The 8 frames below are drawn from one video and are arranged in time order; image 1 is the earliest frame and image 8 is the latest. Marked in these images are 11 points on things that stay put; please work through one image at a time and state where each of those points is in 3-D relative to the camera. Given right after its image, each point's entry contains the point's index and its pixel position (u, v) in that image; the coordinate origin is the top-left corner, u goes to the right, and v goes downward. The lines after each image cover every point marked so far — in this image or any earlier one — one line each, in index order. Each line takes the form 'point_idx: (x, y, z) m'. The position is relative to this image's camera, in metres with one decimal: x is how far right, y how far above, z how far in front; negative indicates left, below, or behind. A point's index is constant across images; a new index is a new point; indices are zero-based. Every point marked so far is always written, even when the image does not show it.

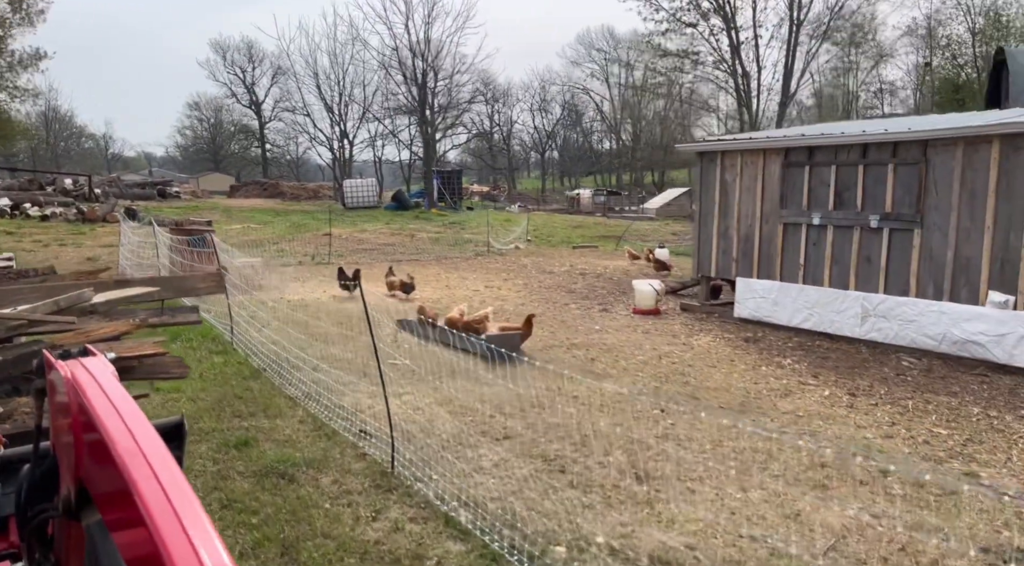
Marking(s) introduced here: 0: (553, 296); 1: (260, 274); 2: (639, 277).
0: (+0.7, -0.2, +13.9) m
1: (-4.3, +0.1, +14.9) m
2: (+2.5, +0.1, +16.3) m
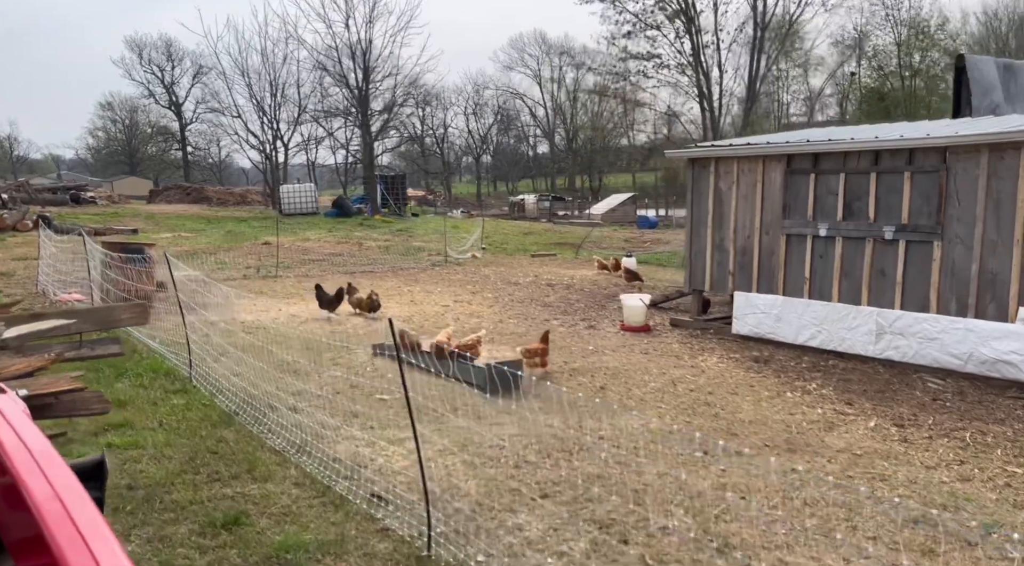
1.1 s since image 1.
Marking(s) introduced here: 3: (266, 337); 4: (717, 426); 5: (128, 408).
0: (+0.3, -0.4, +13.1) m
1: (-4.8, -0.2, +13.6) m
2: (+1.9, -0.2, +15.5) m
3: (-2.8, -0.7, +10.1) m
4: (+1.6, -1.1, +6.8) m
5: (-3.0, -1.0, +6.6) m
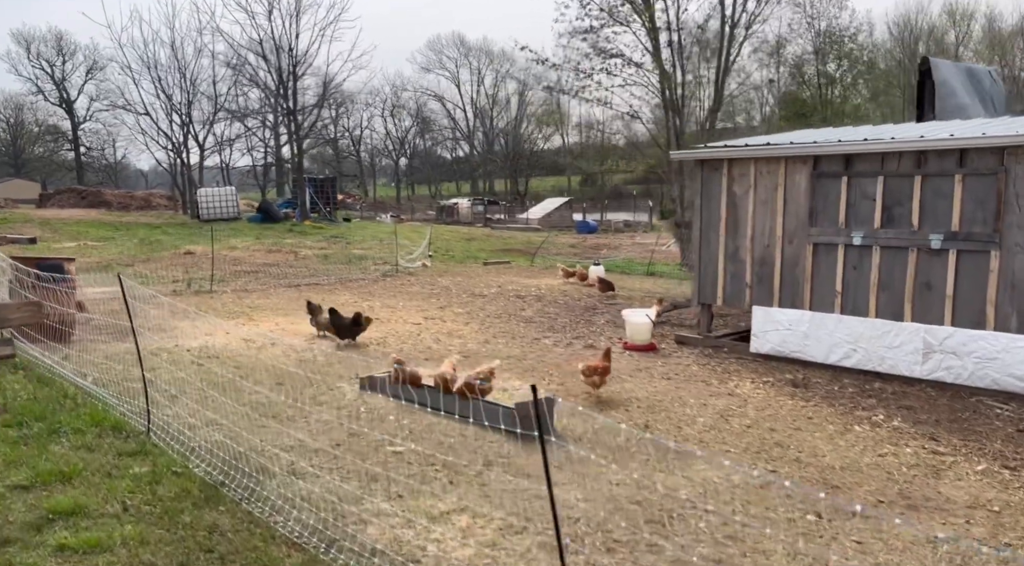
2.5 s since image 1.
0: (0.0, -0.6, +11.8) m
1: (-5.1, -0.4, +11.8) m
2: (+1.3, -0.3, +14.4) m
3: (-2.8, -0.9, +8.5) m
4: (+2.0, -1.3, +5.7) m
5: (-2.6, -1.2, +5.0) m
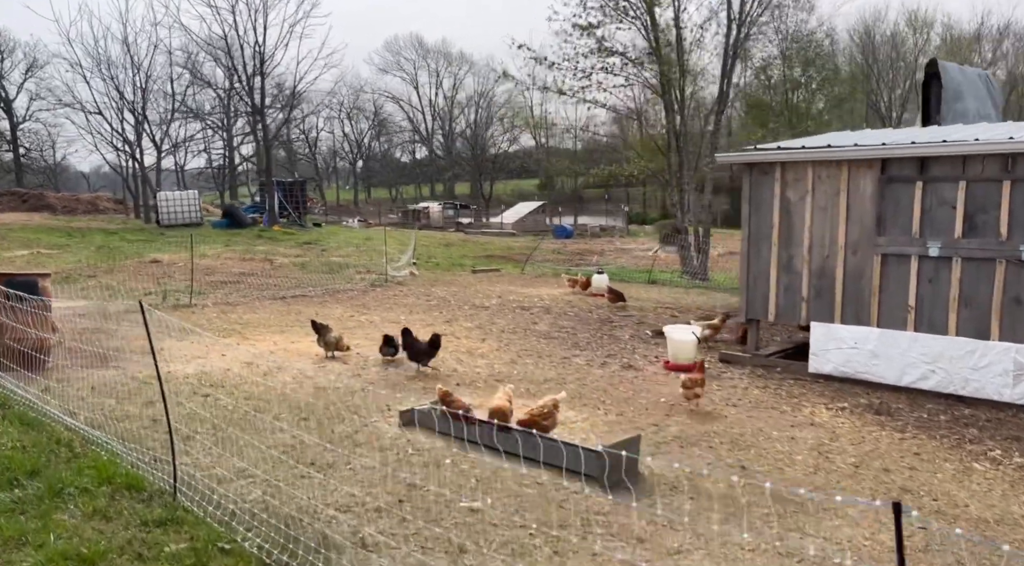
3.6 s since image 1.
0: (+0.3, -0.8, +10.9) m
1: (-4.9, -0.6, +10.6) m
2: (+1.4, -0.5, +13.6) m
3: (-2.4, -1.1, +7.4) m
4: (+2.6, -1.4, +4.9) m
5: (-1.9, -1.3, +4.0) m
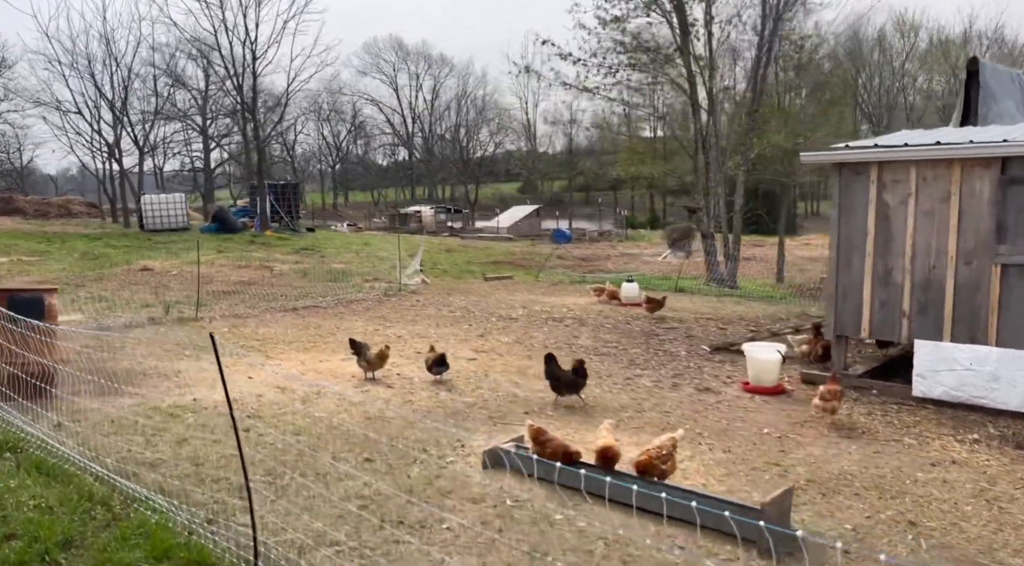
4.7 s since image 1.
0: (+0.9, -0.9, +9.9) m
1: (-4.3, -0.8, +9.4) m
2: (+1.9, -0.7, +12.6) m
3: (-1.7, -1.2, +6.4) m
4: (+3.4, -1.5, +4.0) m
5: (-1.1, -1.4, +3.0) m
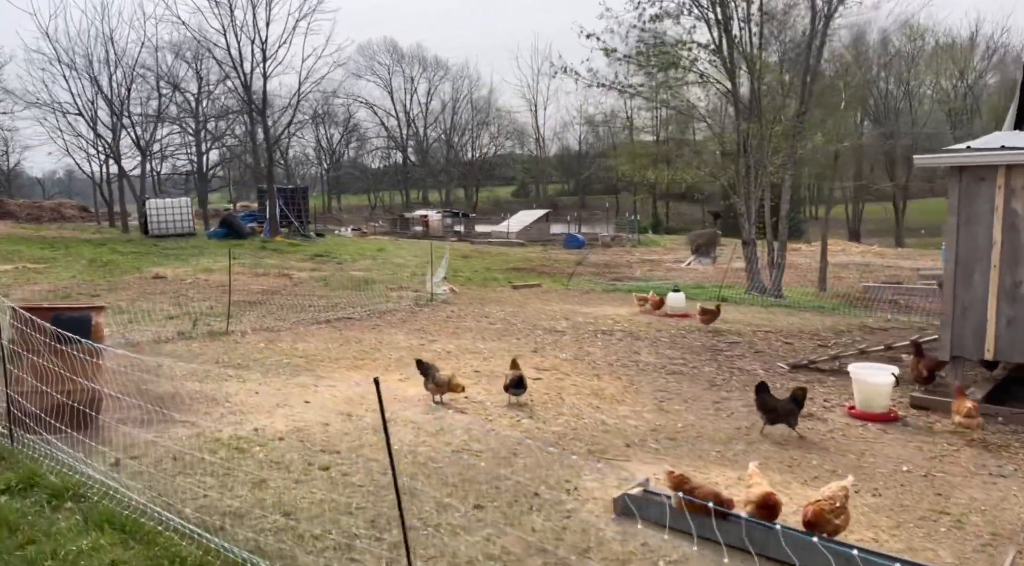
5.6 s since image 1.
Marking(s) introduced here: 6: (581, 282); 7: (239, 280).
0: (+1.6, -1.1, +9.2) m
1: (-3.5, -0.9, +8.6) m
2: (+2.6, -0.8, +11.9) m
3: (-0.9, -1.3, +5.6) m
4: (+4.2, -1.7, +3.3) m
5: (-0.3, -1.6, +2.2) m
6: (+1.5, +0.1, +19.3) m
7: (-5.6, +0.1, +17.4) m
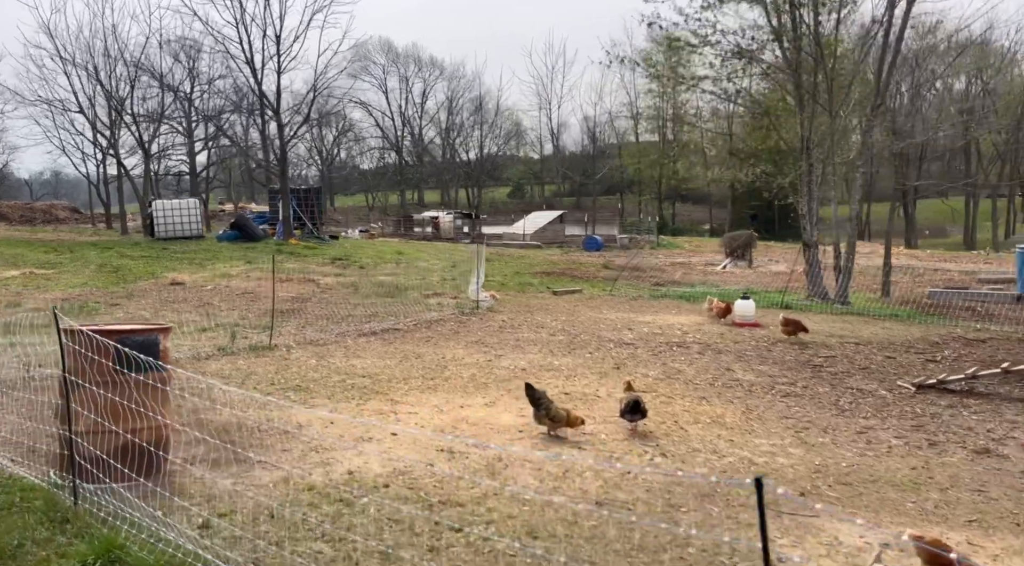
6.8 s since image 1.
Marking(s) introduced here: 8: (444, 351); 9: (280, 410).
0: (+2.6, -1.2, +8.1) m
1: (-2.6, -1.0, +7.5) m
2: (+3.5, -0.9, +10.8) m
3: (+0.1, -1.4, +4.5) m
4: (+5.2, -1.7, +2.3) m
5: (+0.8, -1.7, +1.1) m
6: (+2.3, -0.1, +18.2) m
7: (-4.7, -0.1, +16.2) m
8: (-0.9, -0.9, +10.7) m
9: (-2.1, -1.1, +7.6) m
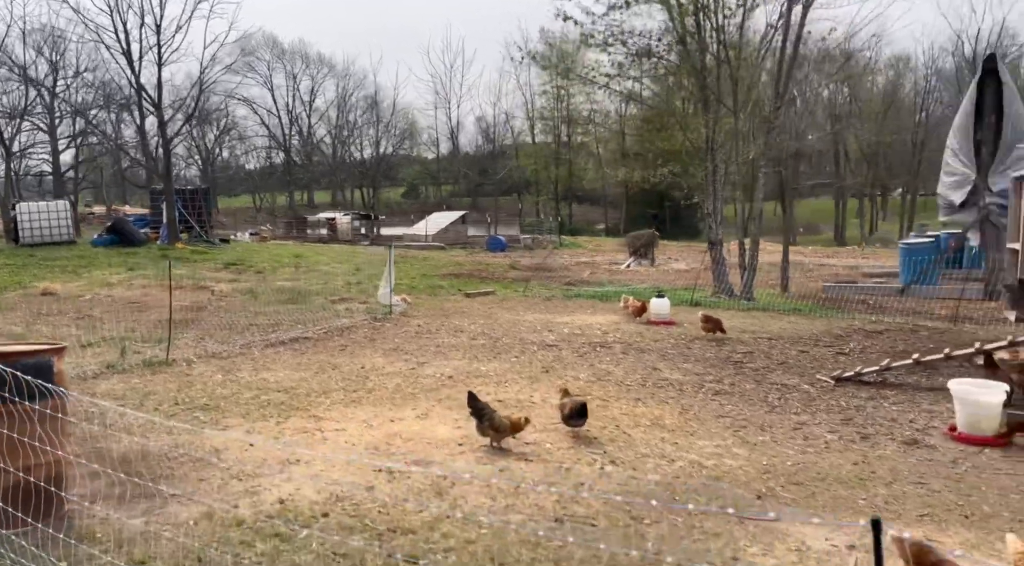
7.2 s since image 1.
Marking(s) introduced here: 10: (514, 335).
0: (+1.9, -1.2, +8.0) m
1: (-3.1, -1.1, +6.8) m
2: (+2.6, -0.9, +10.9) m
3: (0.0, -1.5, +4.1) m
4: (+5.3, -1.7, +2.6) m
5: (+1.0, -1.7, +0.8) m
6: (+0.4, -0.1, +18.1) m
7: (-6.3, -0.2, +15.2) m
8: (-1.8, -0.9, +10.2) m
9: (-2.6, -1.2, +7.0) m
10: (+0.1, -0.8, +12.1) m
